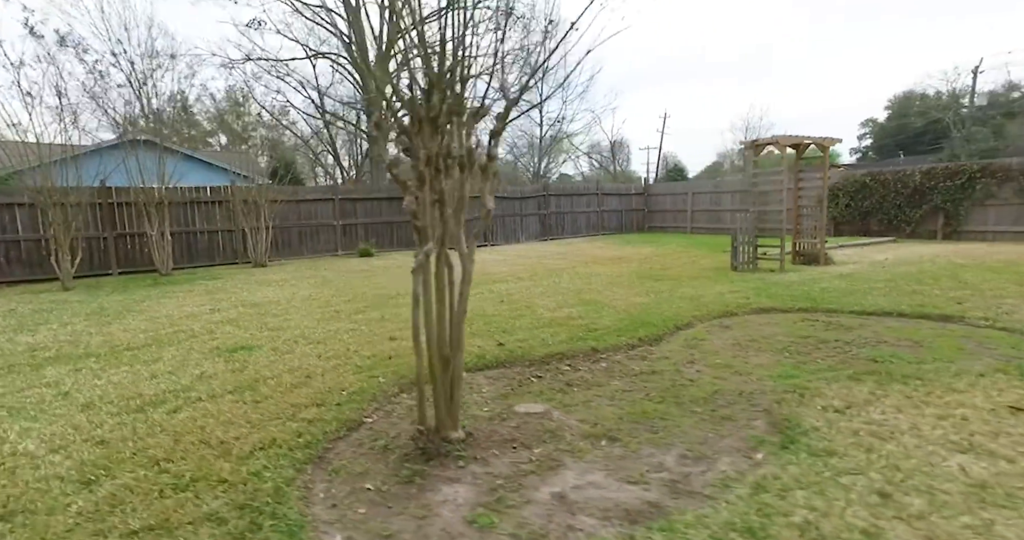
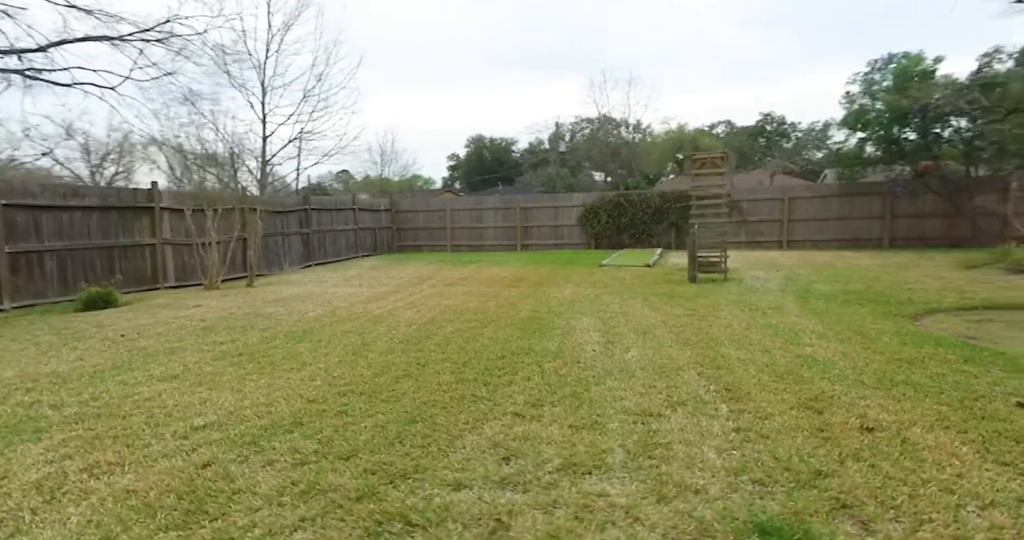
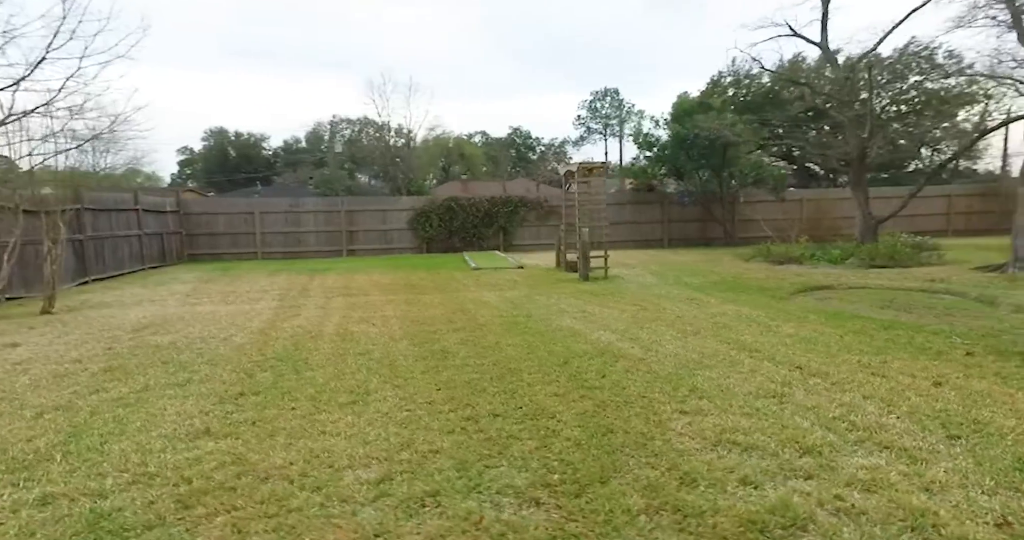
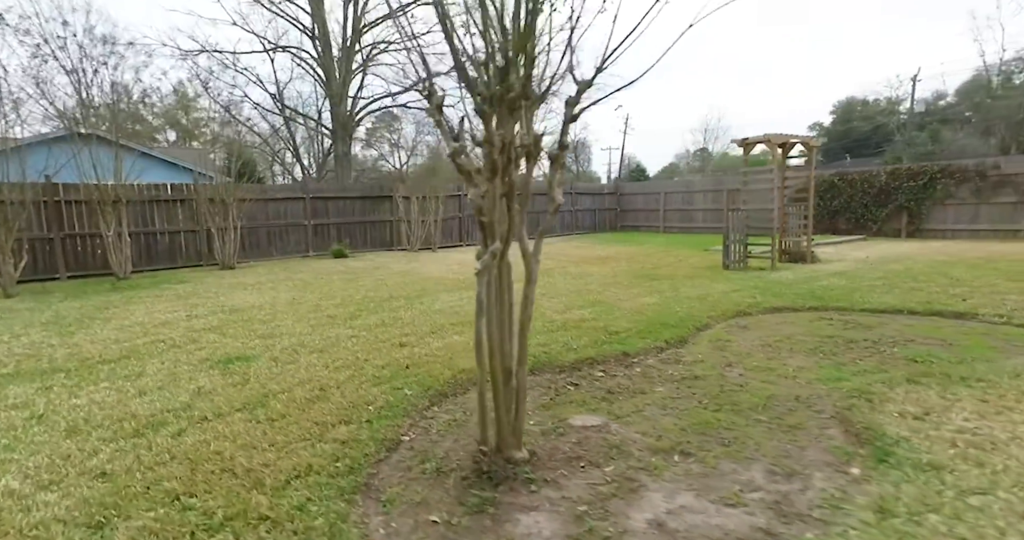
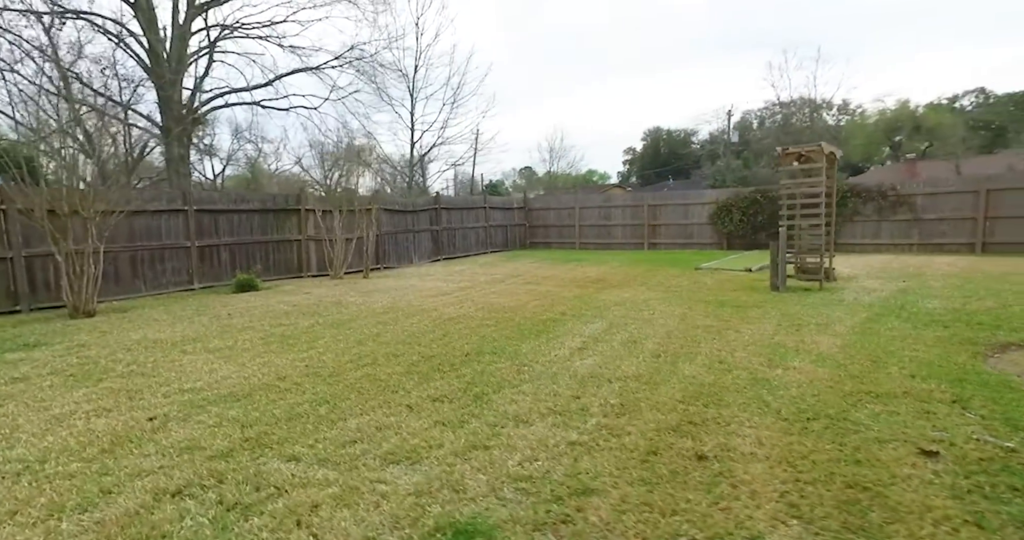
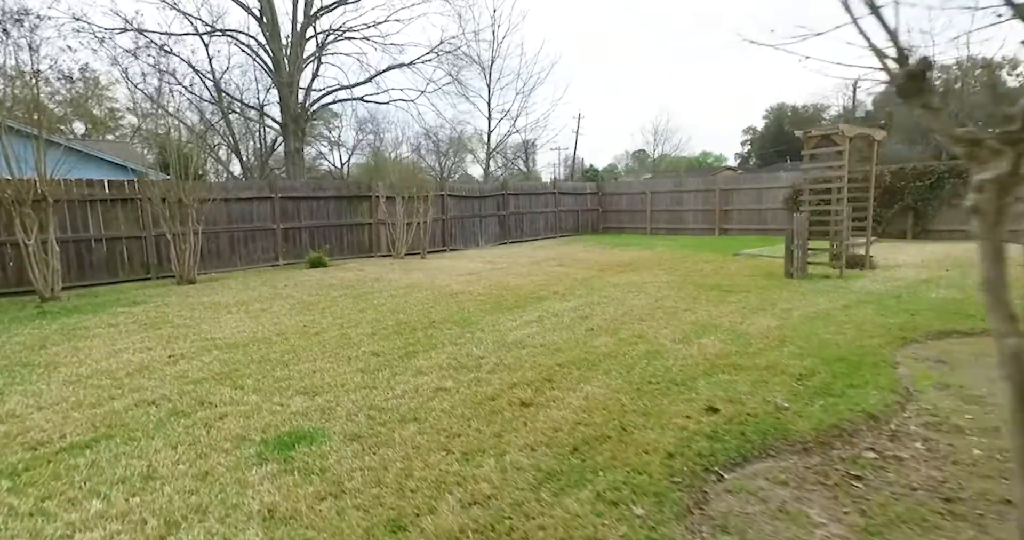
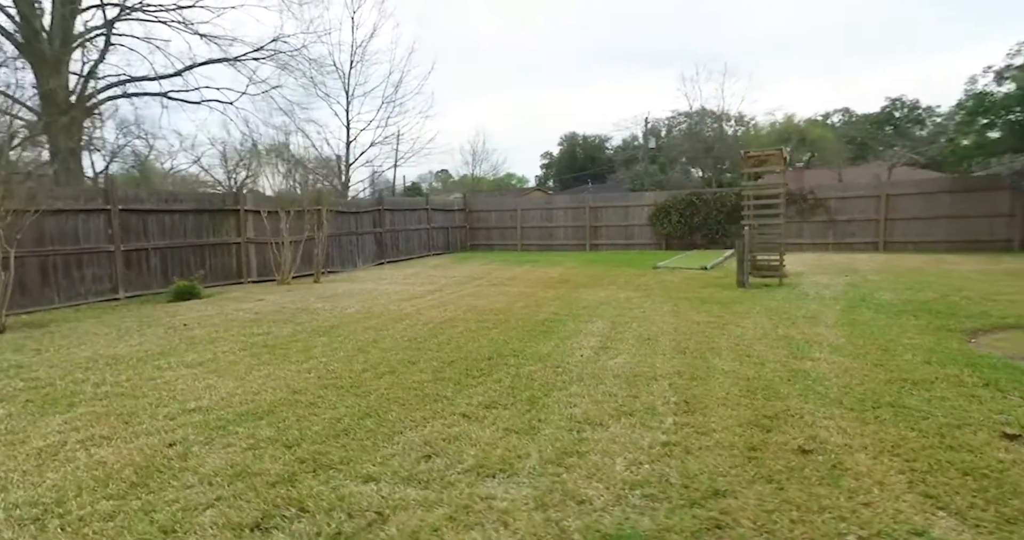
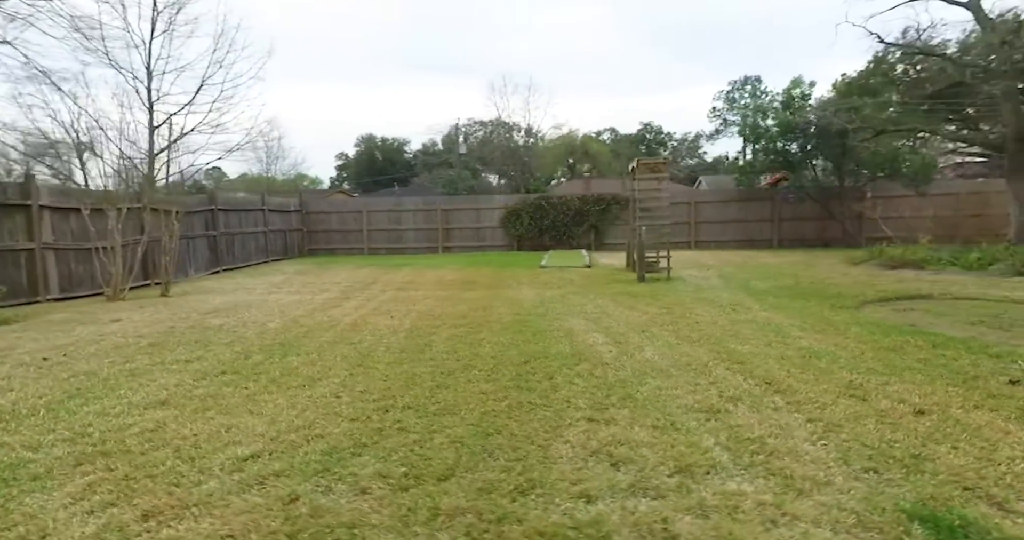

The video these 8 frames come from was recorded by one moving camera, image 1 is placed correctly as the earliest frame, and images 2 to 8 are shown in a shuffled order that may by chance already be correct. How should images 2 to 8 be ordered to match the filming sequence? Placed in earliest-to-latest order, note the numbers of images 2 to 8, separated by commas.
4, 6, 5, 7, 2, 8, 3
